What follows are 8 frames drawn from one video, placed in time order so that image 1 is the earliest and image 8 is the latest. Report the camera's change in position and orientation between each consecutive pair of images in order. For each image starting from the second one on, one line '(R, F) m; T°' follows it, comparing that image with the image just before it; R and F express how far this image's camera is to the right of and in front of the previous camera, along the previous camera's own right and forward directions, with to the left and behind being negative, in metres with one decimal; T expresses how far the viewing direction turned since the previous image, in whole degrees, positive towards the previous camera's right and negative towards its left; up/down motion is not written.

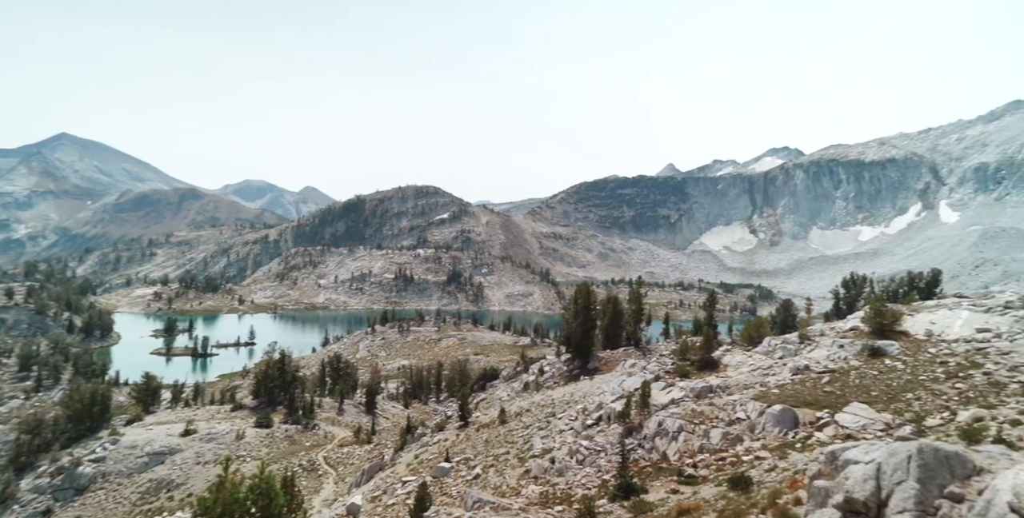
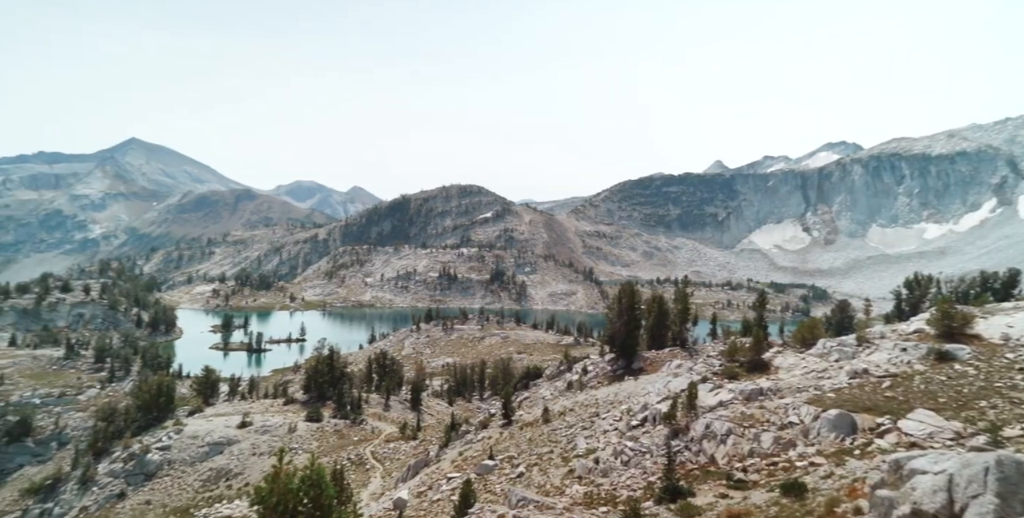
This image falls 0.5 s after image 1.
(-0.4, -0.5) m; -4°
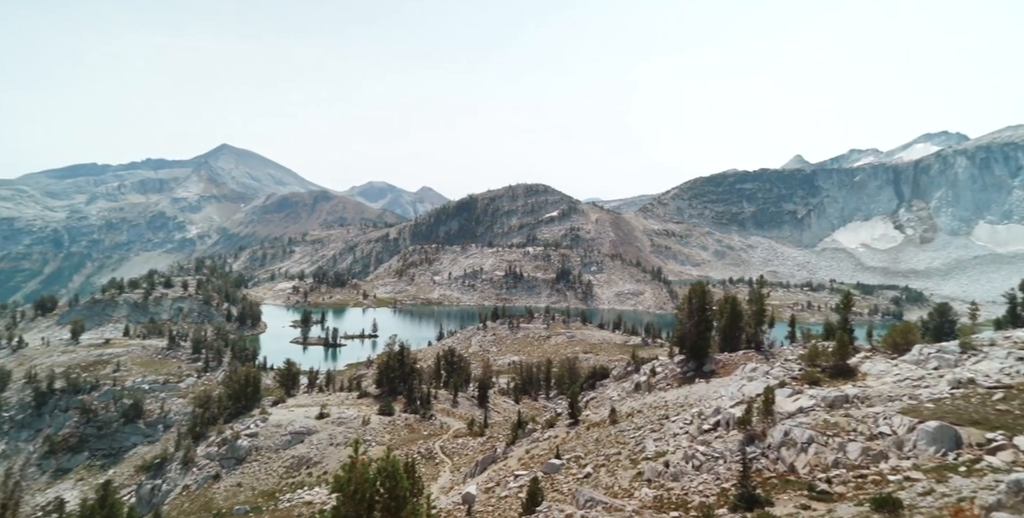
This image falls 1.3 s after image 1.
(-0.7, 0.0) m; -6°
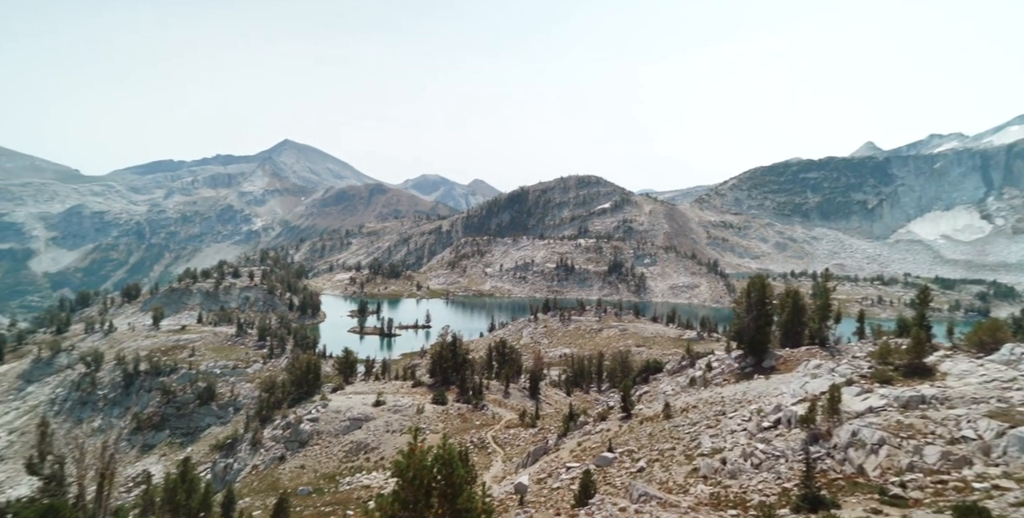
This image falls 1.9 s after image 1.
(-0.4, +0.8) m; -4°
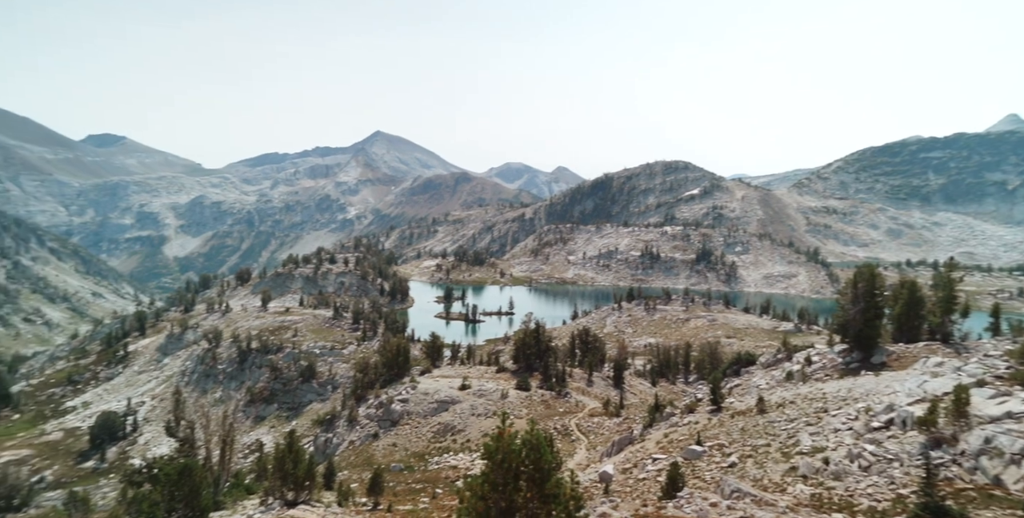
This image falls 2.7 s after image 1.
(-1.0, +2.2) m; -7°
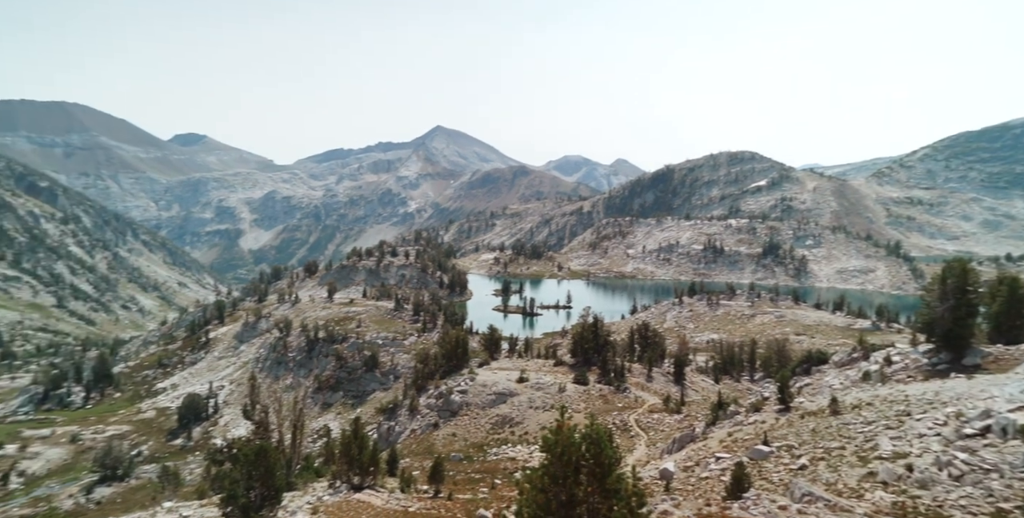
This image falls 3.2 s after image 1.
(-1.0, +2.5) m; -5°
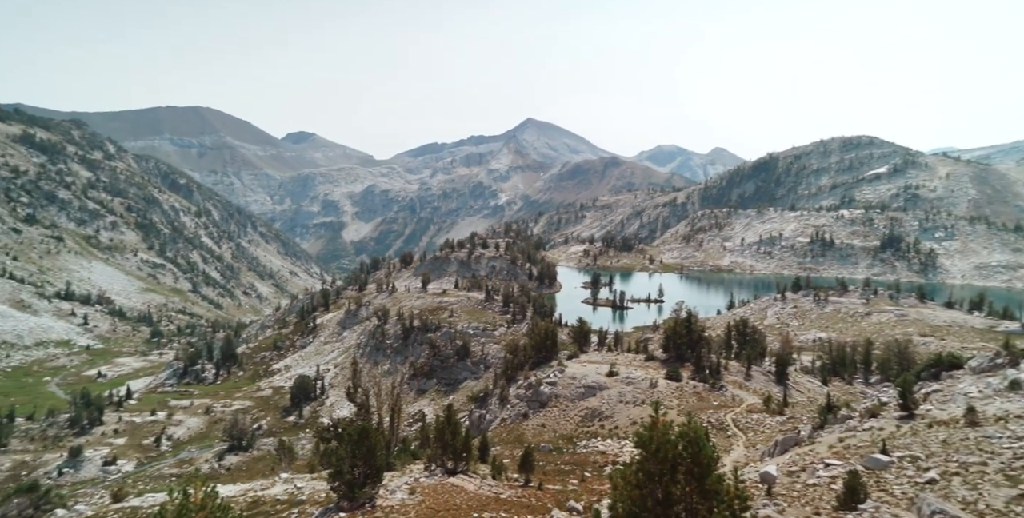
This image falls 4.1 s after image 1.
(-2.8, +6.2) m; -8°
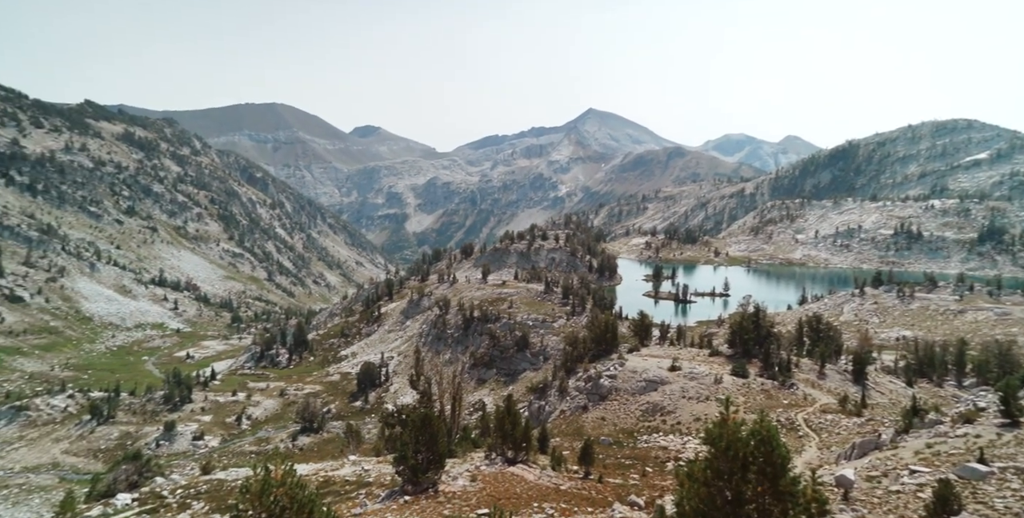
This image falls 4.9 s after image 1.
(-2.6, +7.8) m; -5°
